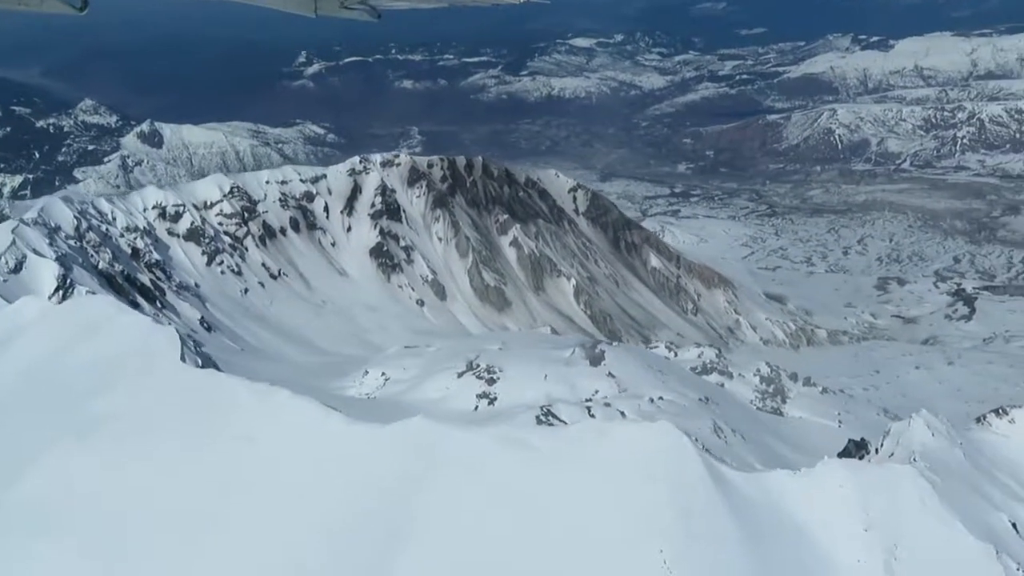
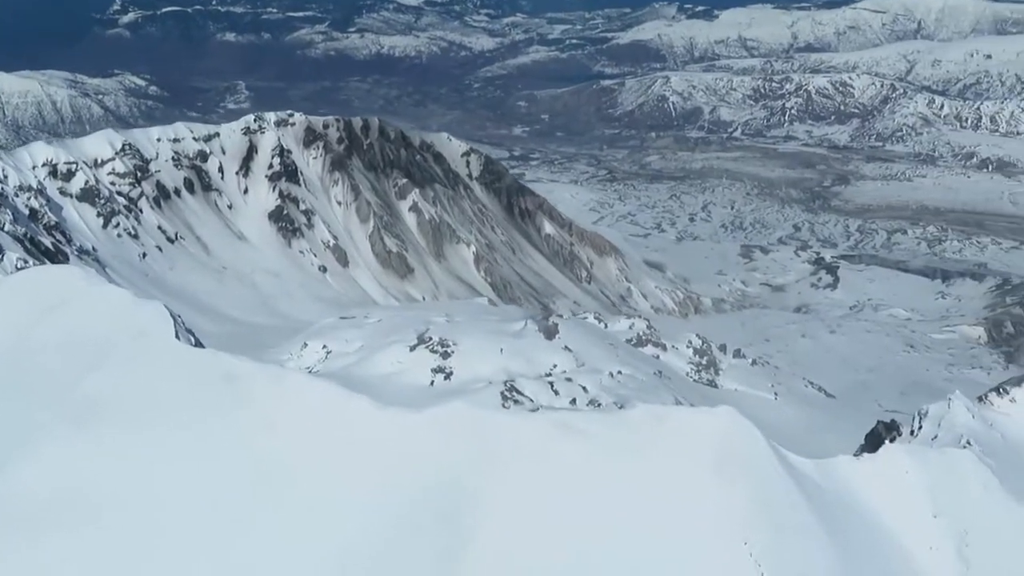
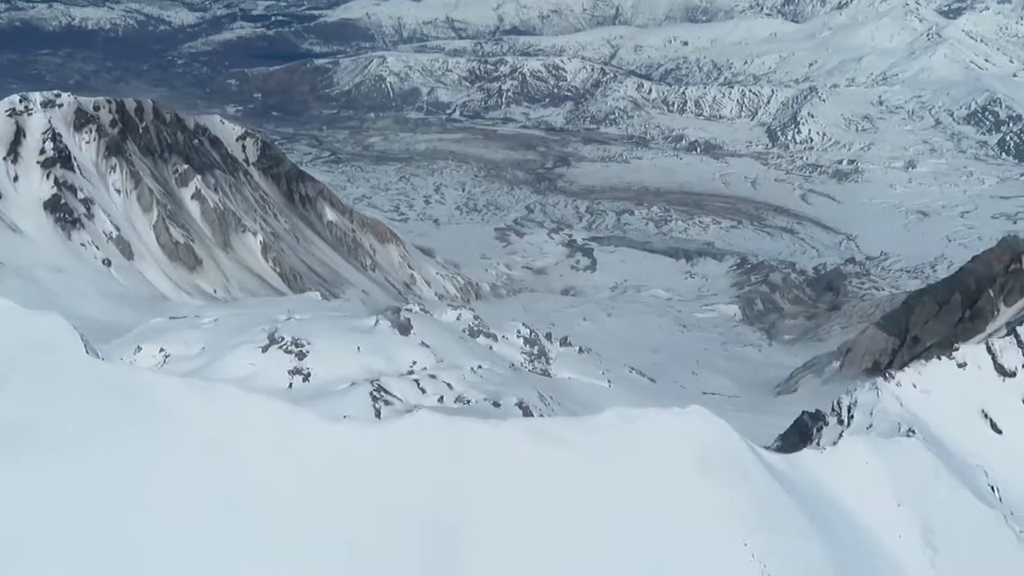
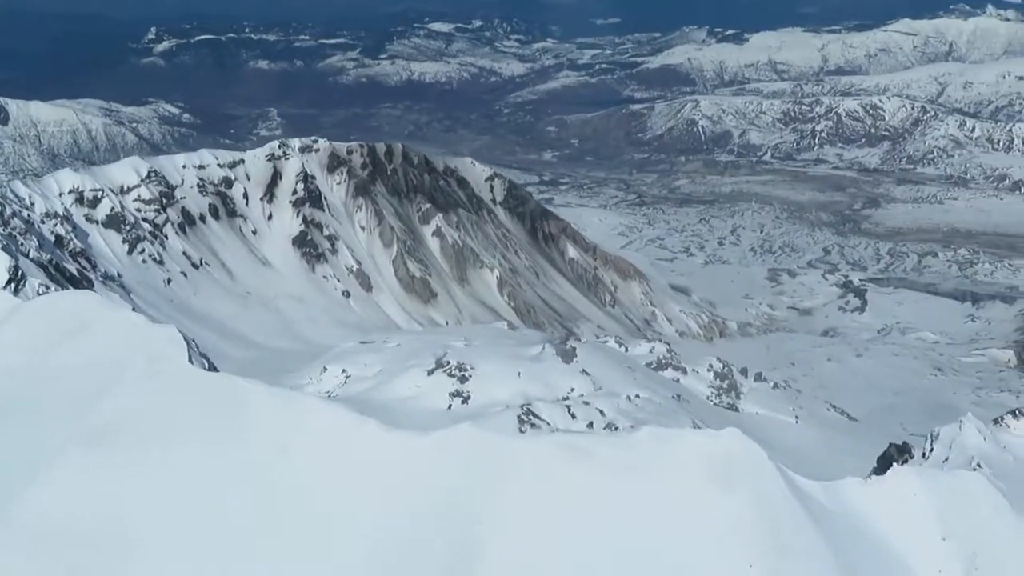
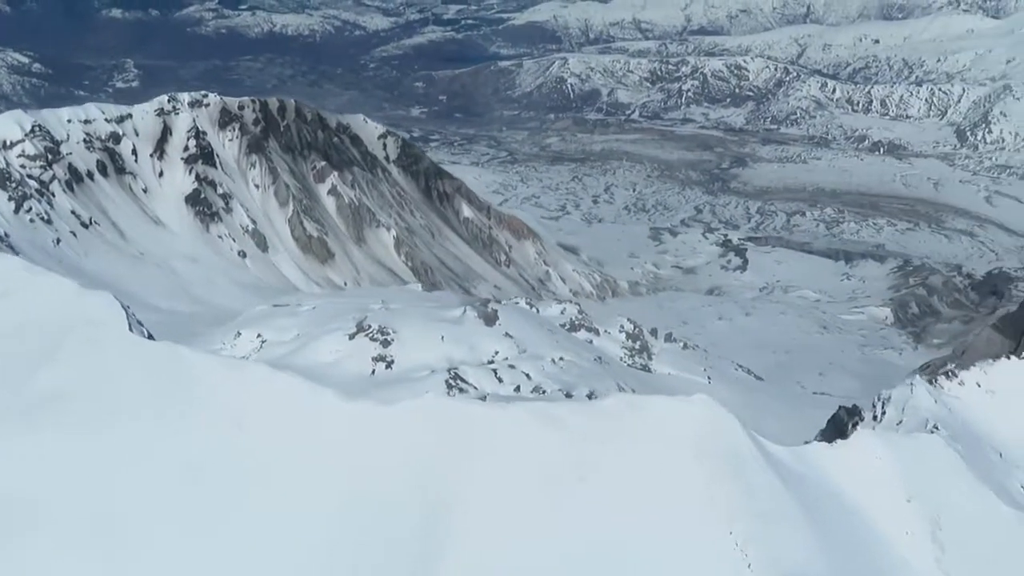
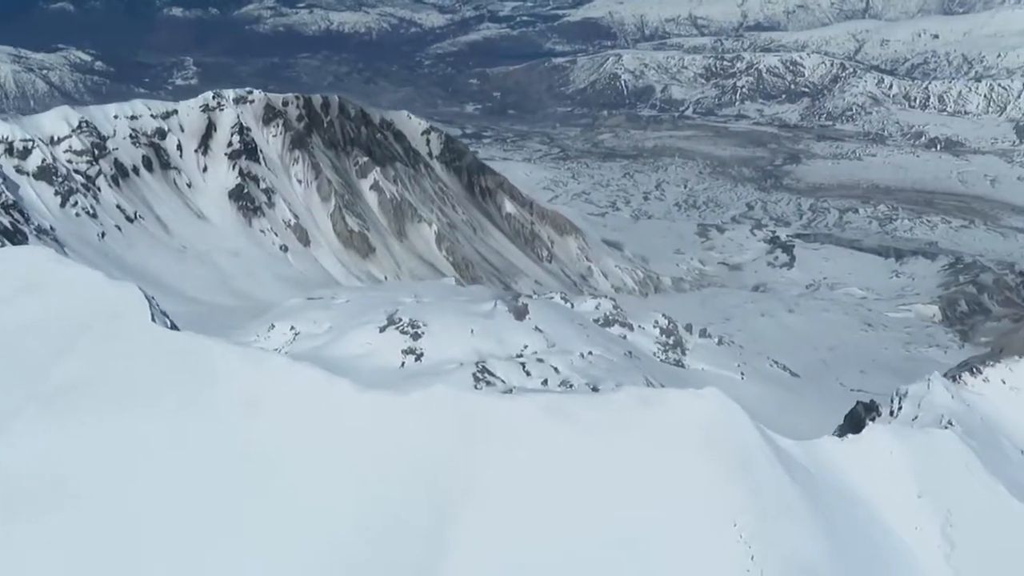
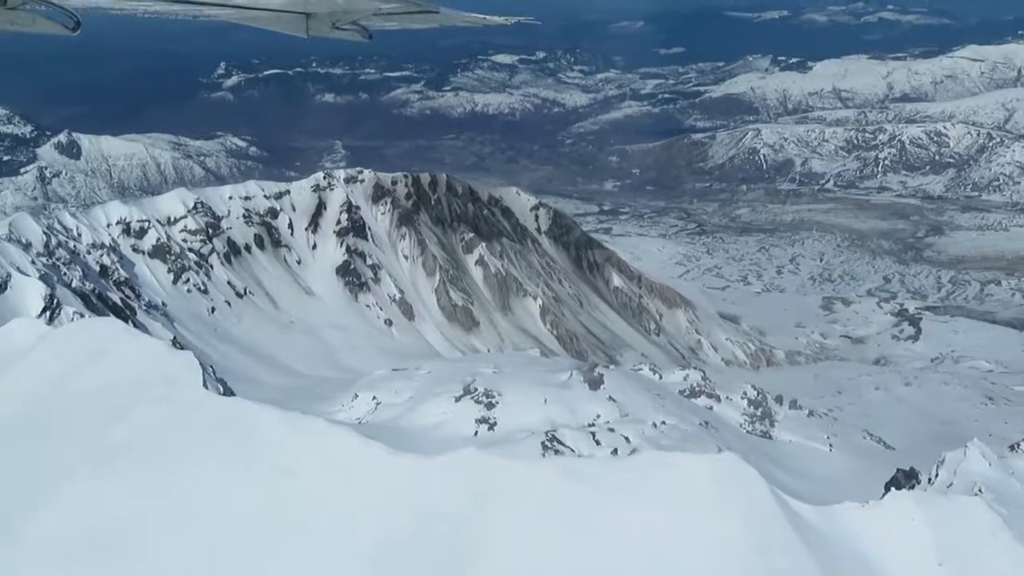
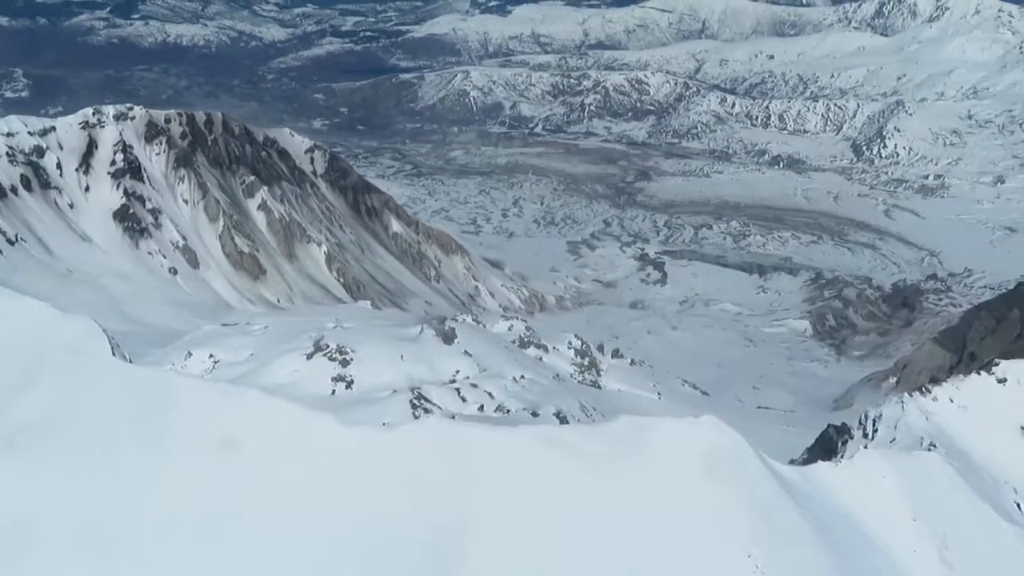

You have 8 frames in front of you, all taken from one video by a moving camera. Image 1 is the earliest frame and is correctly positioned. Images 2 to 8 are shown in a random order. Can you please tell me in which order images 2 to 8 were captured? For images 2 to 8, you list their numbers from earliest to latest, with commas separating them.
7, 4, 2, 6, 5, 8, 3
